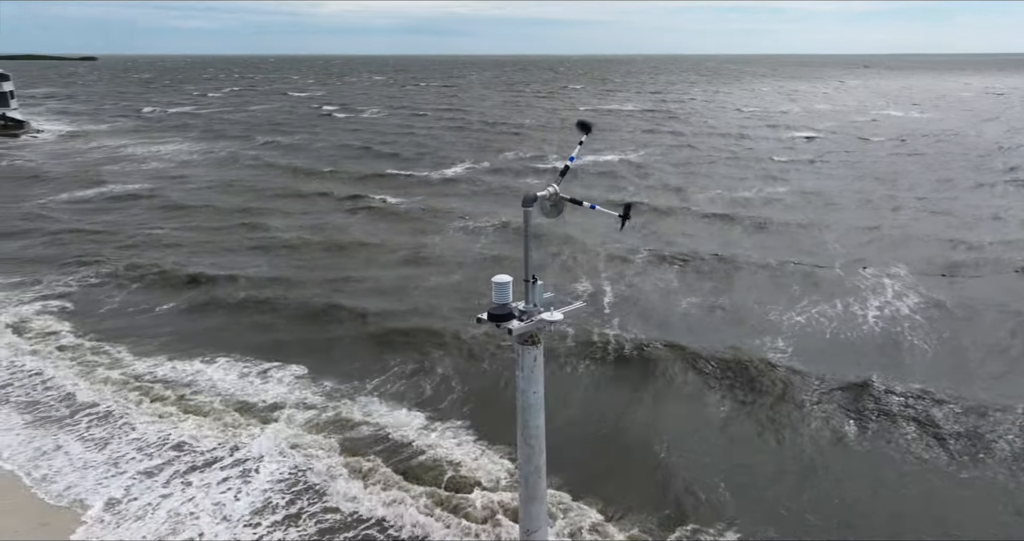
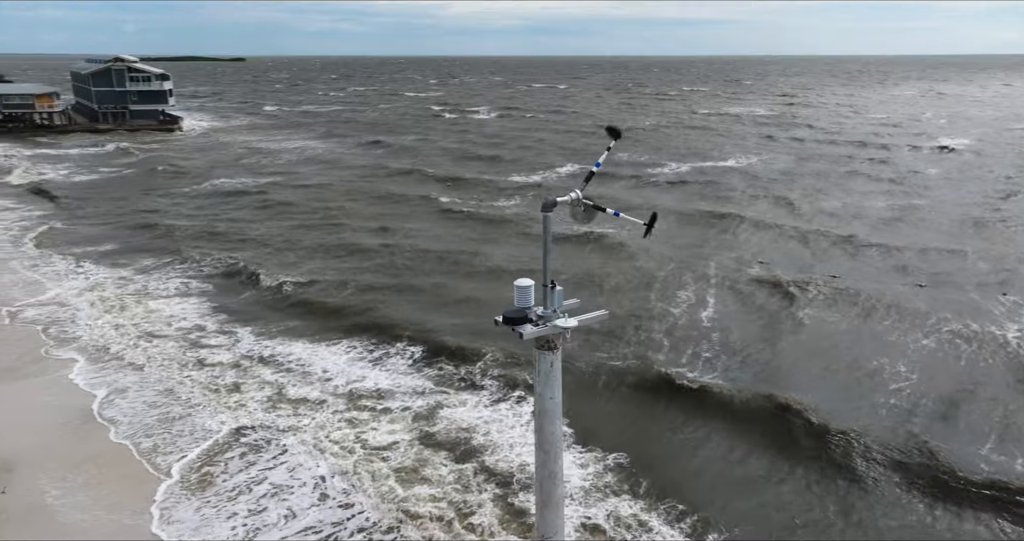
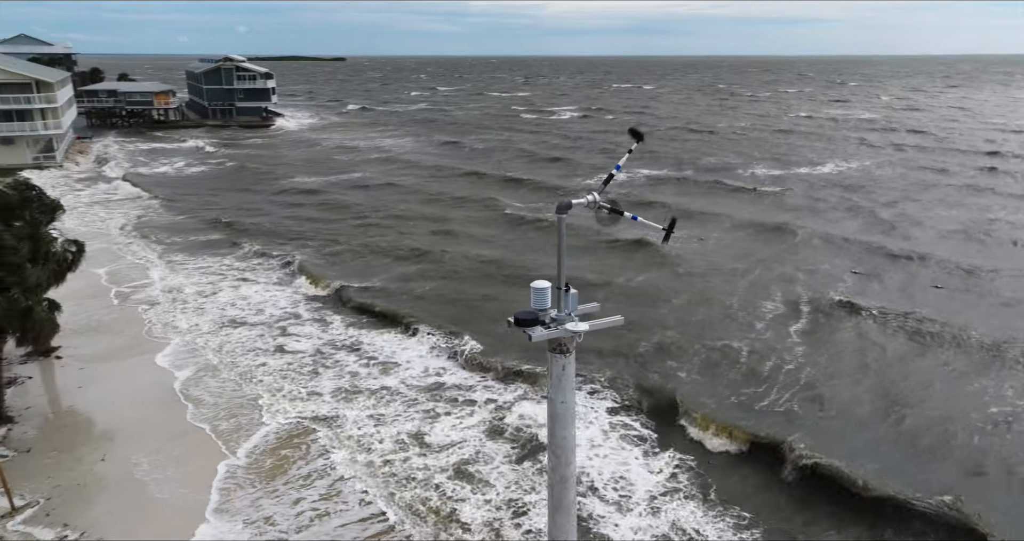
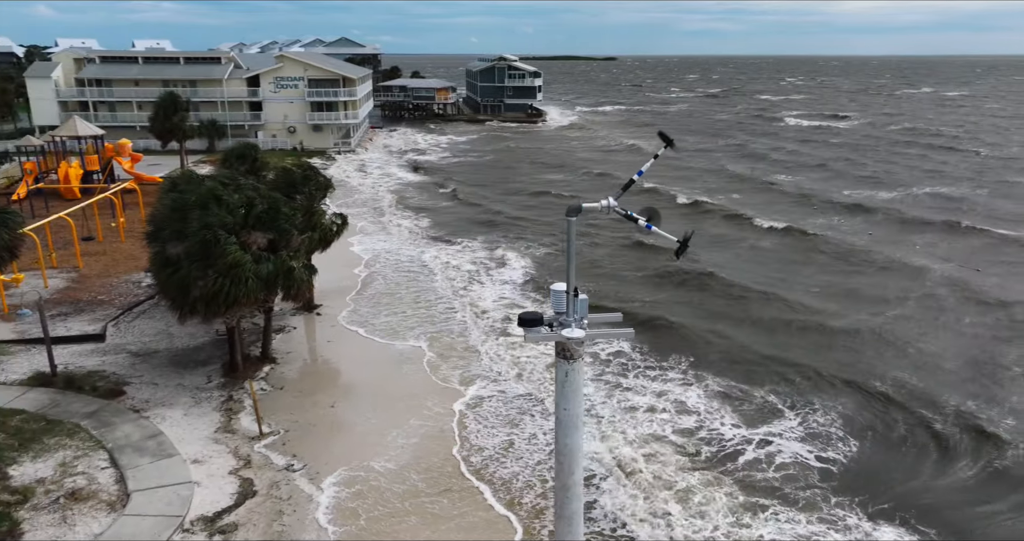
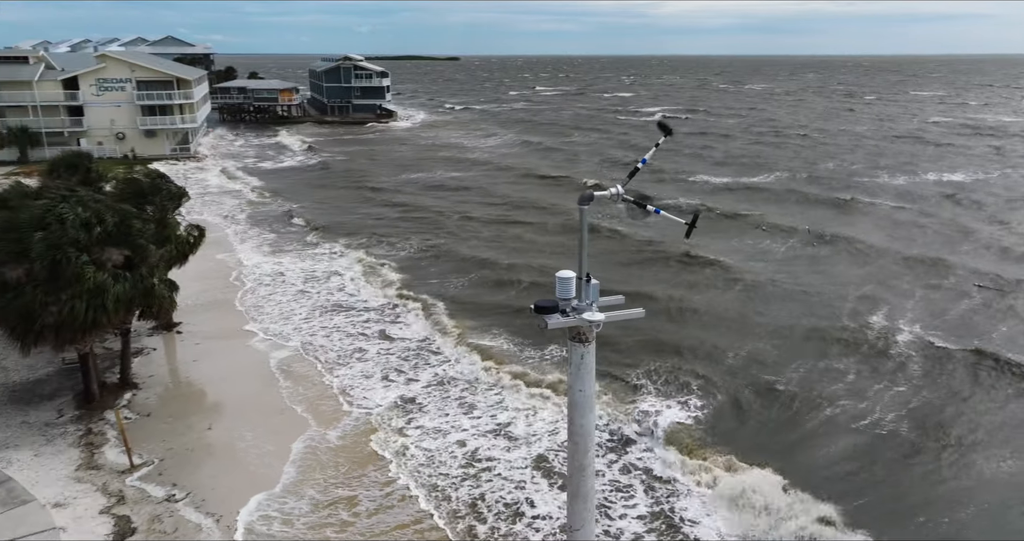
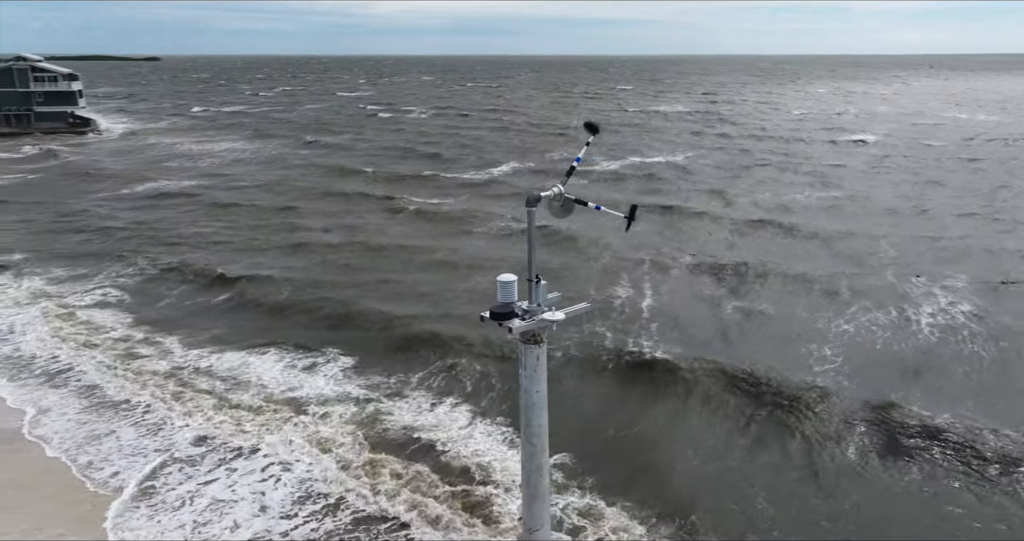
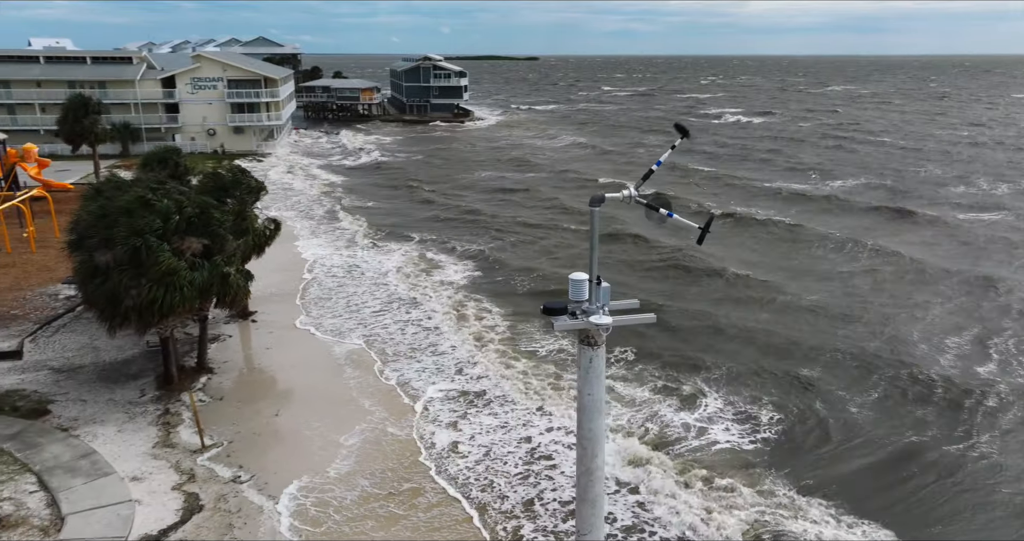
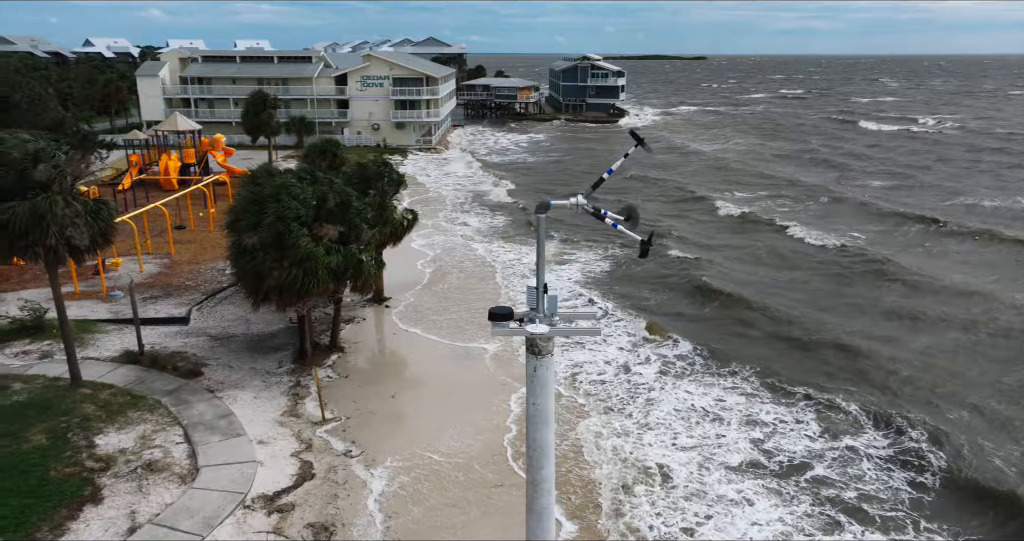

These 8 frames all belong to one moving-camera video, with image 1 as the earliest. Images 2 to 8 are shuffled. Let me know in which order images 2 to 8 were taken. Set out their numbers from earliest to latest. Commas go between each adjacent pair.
6, 2, 3, 5, 7, 4, 8
